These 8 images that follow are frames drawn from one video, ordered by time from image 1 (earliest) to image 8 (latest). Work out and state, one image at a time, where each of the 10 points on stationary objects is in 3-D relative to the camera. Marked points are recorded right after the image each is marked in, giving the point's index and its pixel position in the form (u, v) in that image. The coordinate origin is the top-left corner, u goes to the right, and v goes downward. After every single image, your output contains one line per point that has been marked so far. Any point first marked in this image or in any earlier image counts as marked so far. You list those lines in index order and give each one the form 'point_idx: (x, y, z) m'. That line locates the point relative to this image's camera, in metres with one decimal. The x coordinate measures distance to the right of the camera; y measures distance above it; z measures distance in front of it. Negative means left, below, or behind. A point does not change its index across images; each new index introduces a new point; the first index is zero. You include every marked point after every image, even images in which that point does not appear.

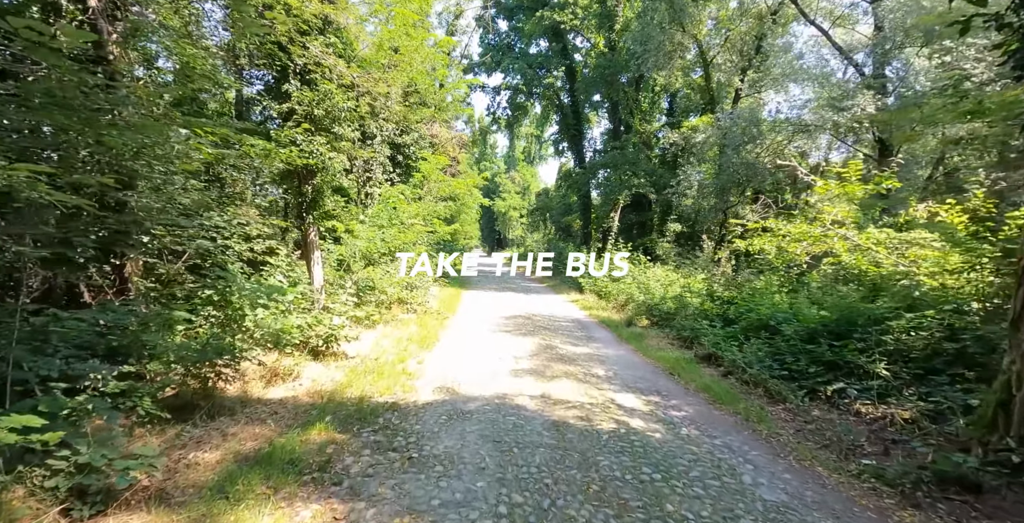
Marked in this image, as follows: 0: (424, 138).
0: (-3.2, +4.5, +18.9) m
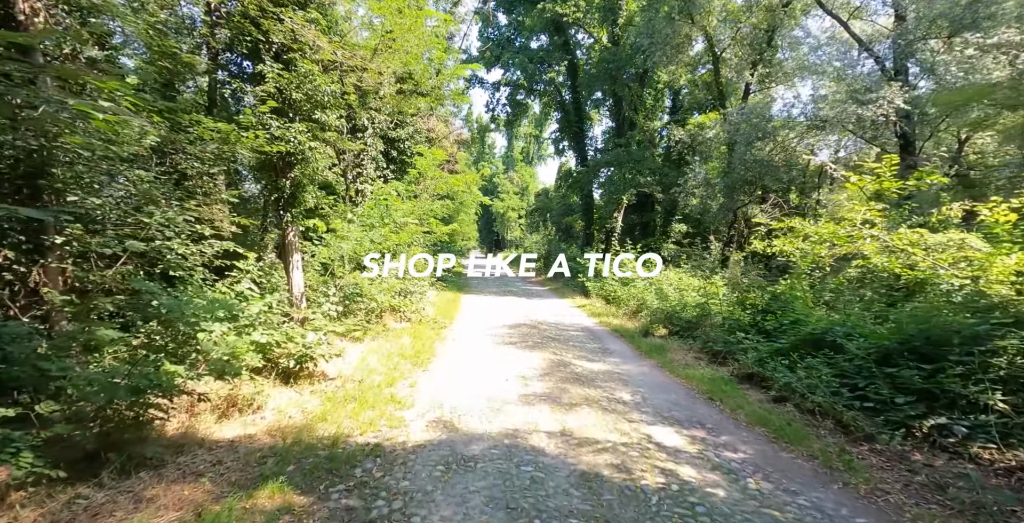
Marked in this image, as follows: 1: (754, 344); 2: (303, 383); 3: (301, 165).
0: (-3.1, +4.4, +17.6) m
1: (+3.8, -1.3, +8.2) m
2: (-2.8, -1.6, +6.8) m
3: (-3.7, +1.7, +9.2) m
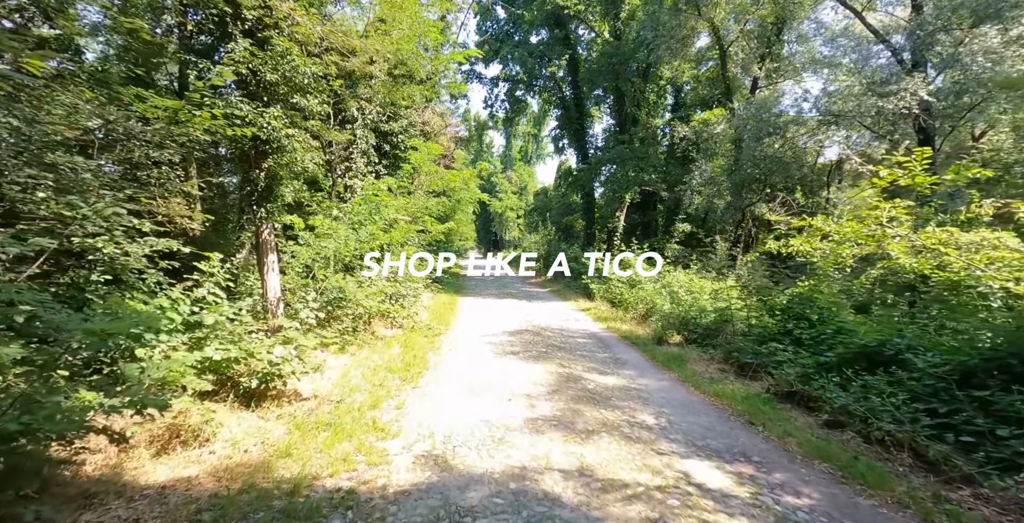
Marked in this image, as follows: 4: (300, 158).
0: (-3.1, +4.3, +16.6) m
1: (+3.9, -1.3, +7.2) m
2: (-2.7, -1.6, +5.8) m
3: (-3.7, +1.7, +8.2) m
4: (-3.5, +1.7, +8.6) m
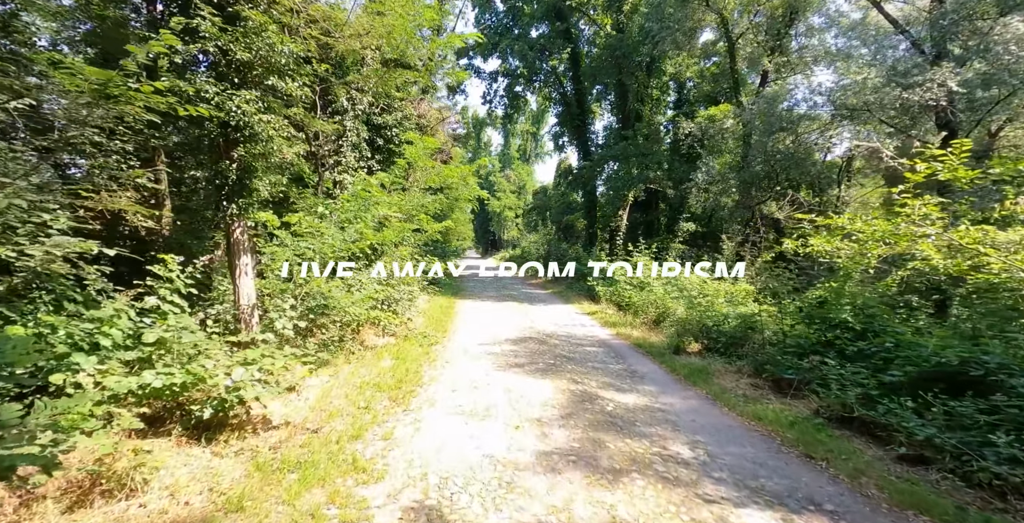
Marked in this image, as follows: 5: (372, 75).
0: (-3.1, +4.3, +15.6) m
1: (+4.0, -1.3, +6.3) m
2: (-2.6, -1.6, +4.8) m
3: (-3.6, +1.6, +7.2) m
4: (-3.4, +1.7, +7.6) m
5: (-3.4, +4.5, +12.7) m
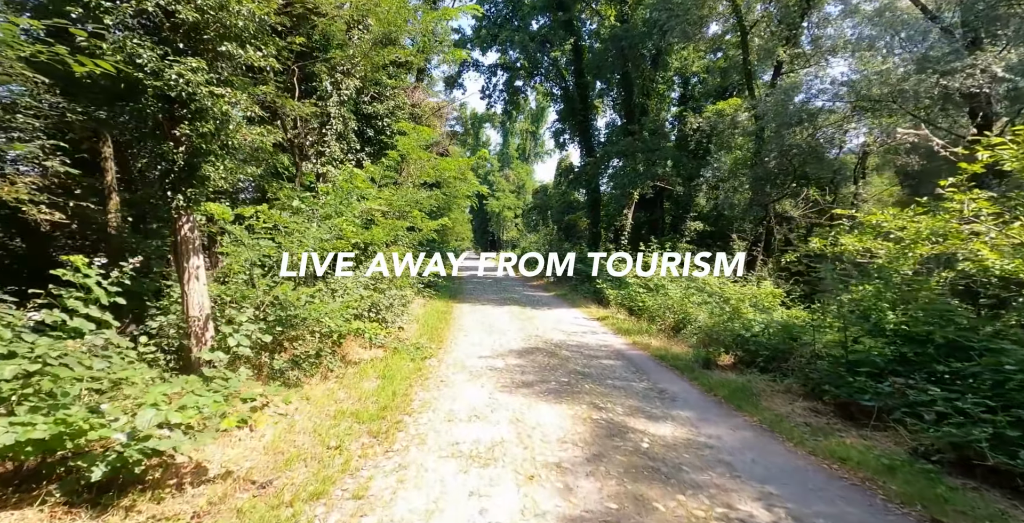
0: (-3.1, +4.2, +14.4) m
1: (+4.1, -1.3, +5.0) m
2: (-2.5, -1.6, +3.5) m
3: (-3.5, +1.6, +6.0) m
4: (-3.3, +1.7, +6.3) m
5: (-3.4, +4.5, +11.4) m
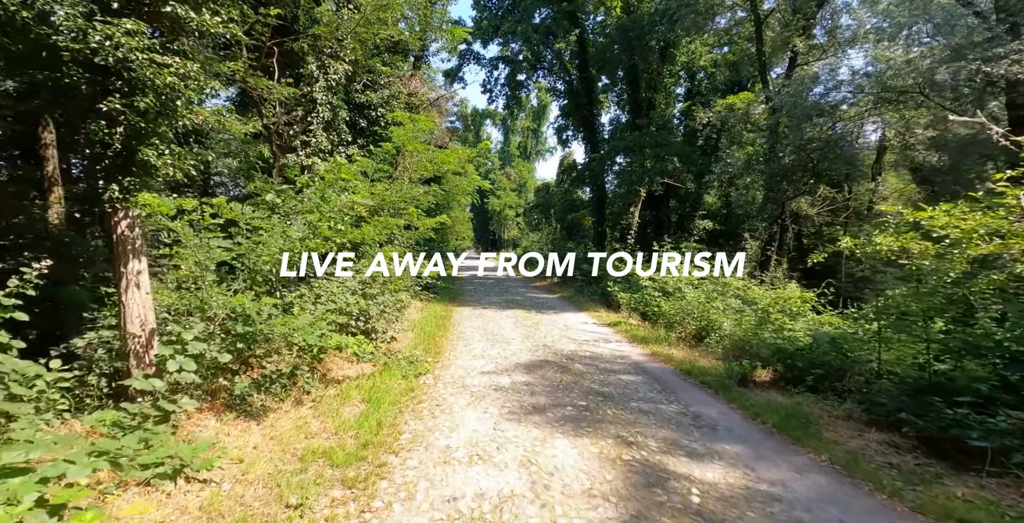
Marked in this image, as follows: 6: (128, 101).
0: (-3.0, +4.2, +13.3) m
1: (+4.2, -1.3, +3.9) m
2: (-2.4, -1.6, +2.5) m
3: (-3.4, +1.6, +4.9) m
4: (-3.3, +1.6, +5.2) m
5: (-3.3, +4.5, +10.3) m
6: (-3.5, +1.5, +4.8) m
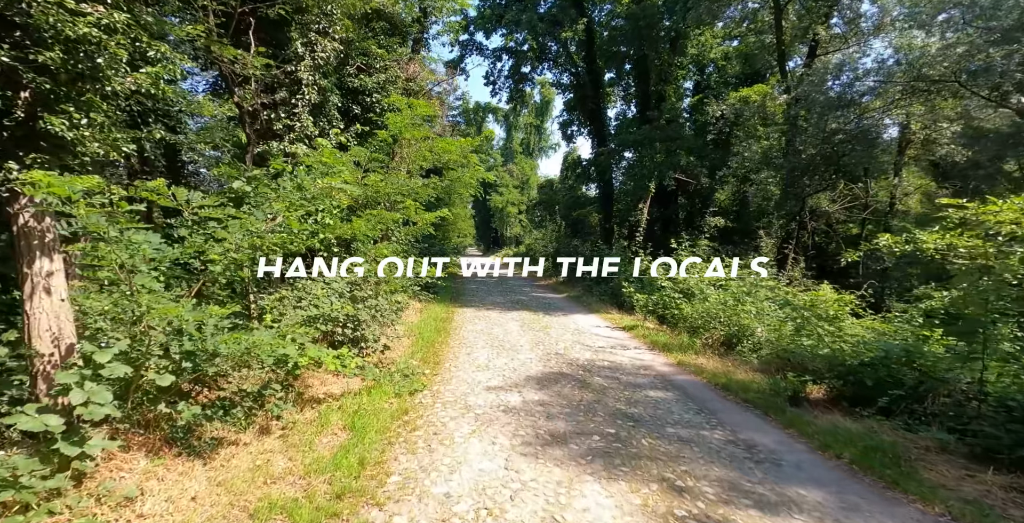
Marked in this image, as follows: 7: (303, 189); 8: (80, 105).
0: (-2.8, +4.2, +12.2) m
1: (+4.3, -1.3, +2.8) m
2: (-2.3, -1.6, +1.4) m
3: (-3.3, +1.6, +3.8) m
4: (-3.1, +1.7, +4.2) m
5: (-3.1, +4.5, +9.2) m
6: (-3.4, +1.6, +3.8) m
7: (-3.0, +1.1, +7.6) m
8: (-3.3, +1.3, +4.1) m
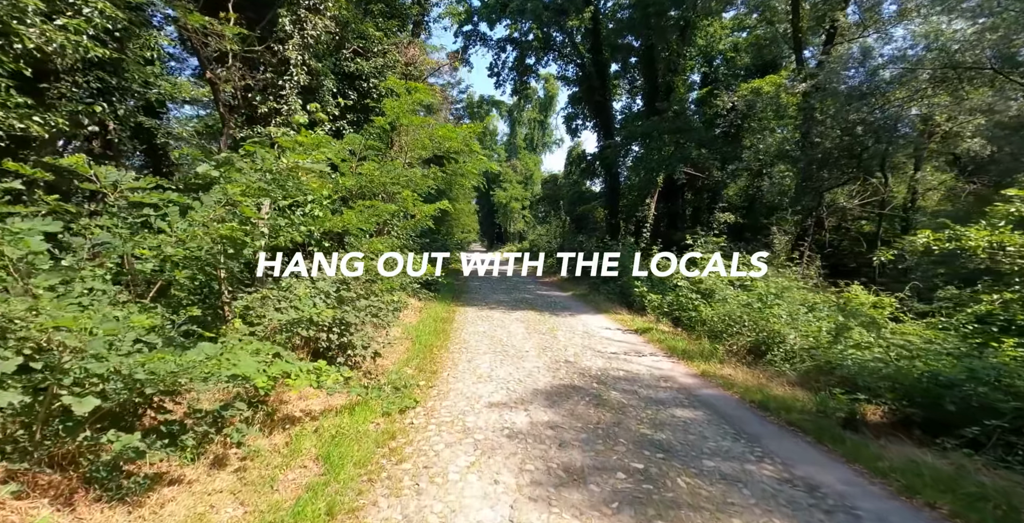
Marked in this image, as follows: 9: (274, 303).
0: (-2.7, +4.3, +11.3) m
1: (+4.3, -1.3, +1.9) m
2: (-2.3, -1.6, +0.5) m
3: (-3.2, +1.7, +2.9) m
4: (-3.1, +1.7, +3.3) m
5: (-3.0, +4.6, +8.3) m
6: (-3.3, +1.6, +2.9) m
7: (-2.9, +1.2, +6.7) m
8: (-3.3, +1.3, +3.2) m
9: (-2.6, -0.4, +5.4) m
